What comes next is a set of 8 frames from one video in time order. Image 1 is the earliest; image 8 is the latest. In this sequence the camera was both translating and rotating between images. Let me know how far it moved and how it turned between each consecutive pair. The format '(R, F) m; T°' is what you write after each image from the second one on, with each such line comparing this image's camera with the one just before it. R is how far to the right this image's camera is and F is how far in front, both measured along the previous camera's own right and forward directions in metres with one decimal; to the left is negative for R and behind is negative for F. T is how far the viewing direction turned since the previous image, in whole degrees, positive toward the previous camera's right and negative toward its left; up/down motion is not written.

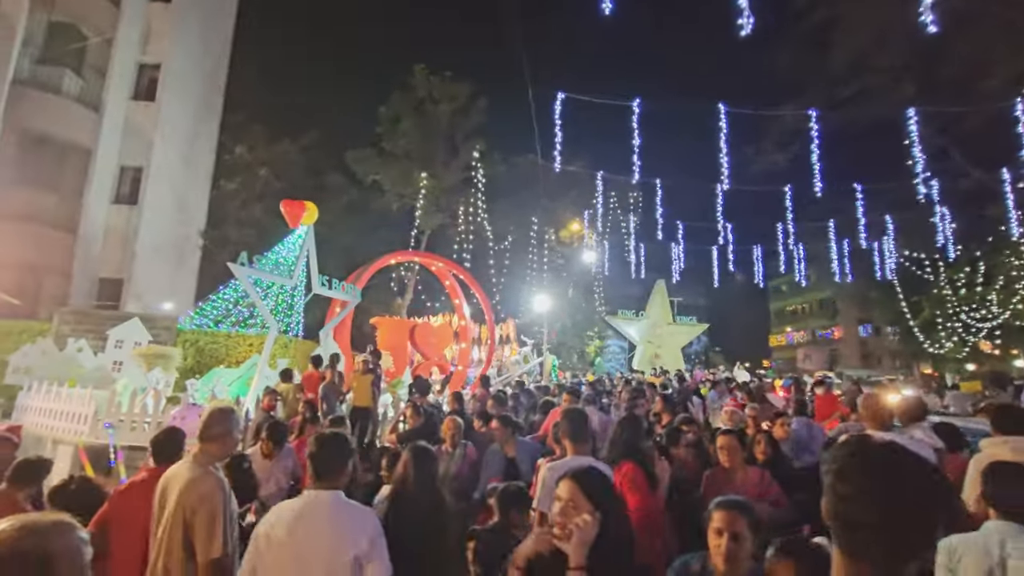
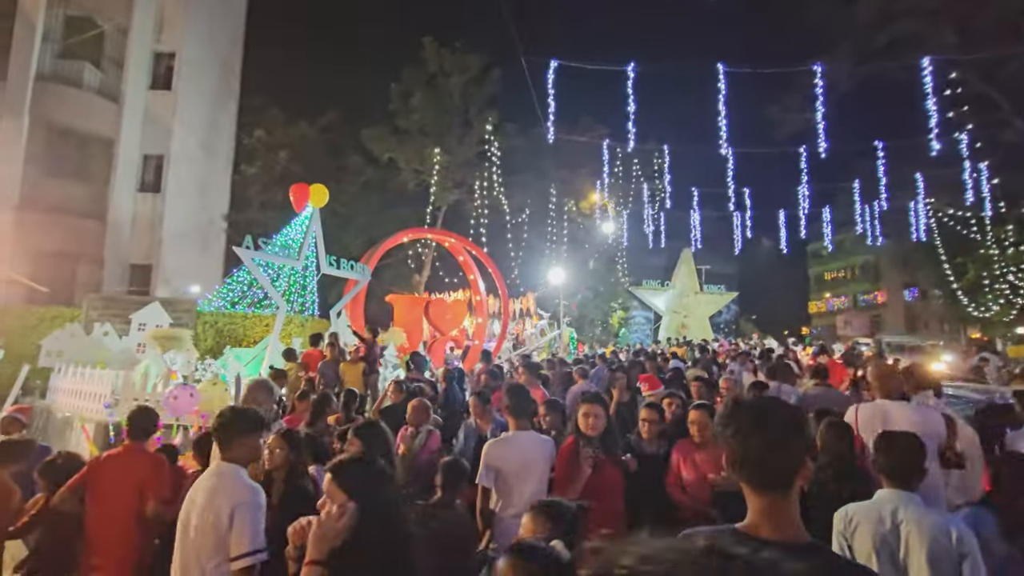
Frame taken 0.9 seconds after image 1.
(+0.7, 0.0) m; -4°
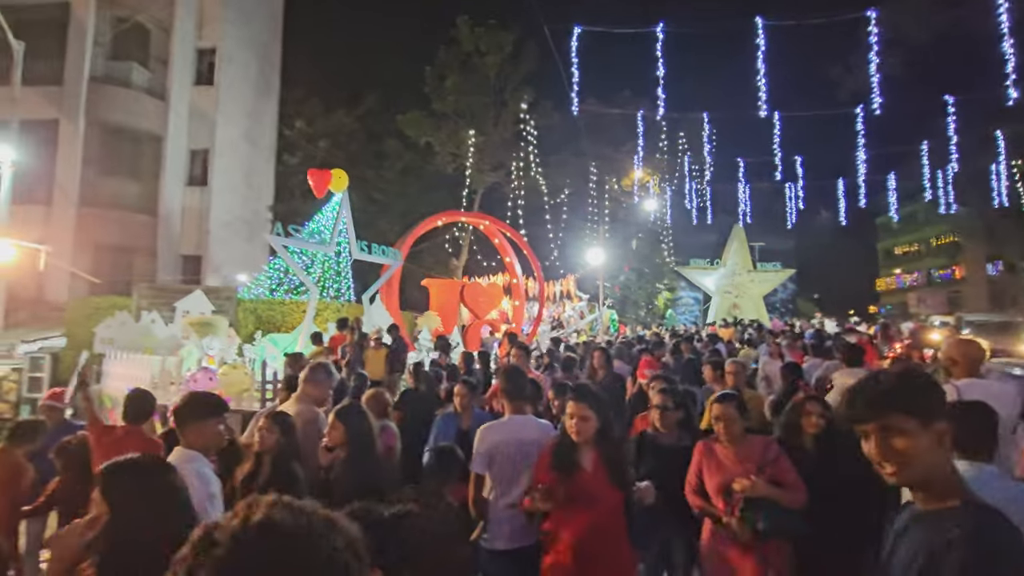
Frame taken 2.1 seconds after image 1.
(+0.4, +0.3) m; -5°
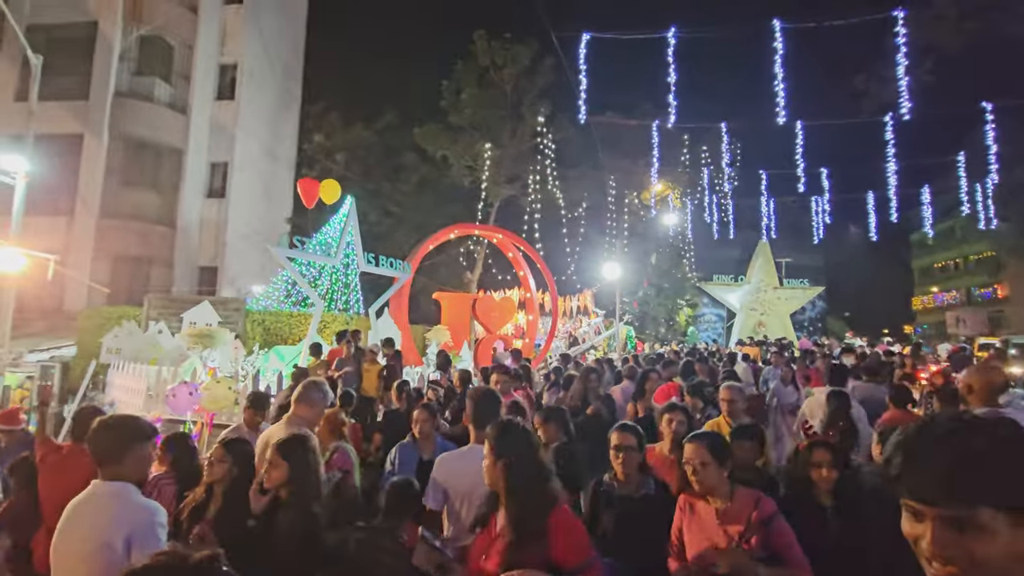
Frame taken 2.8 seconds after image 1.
(+0.4, +0.4) m; -3°
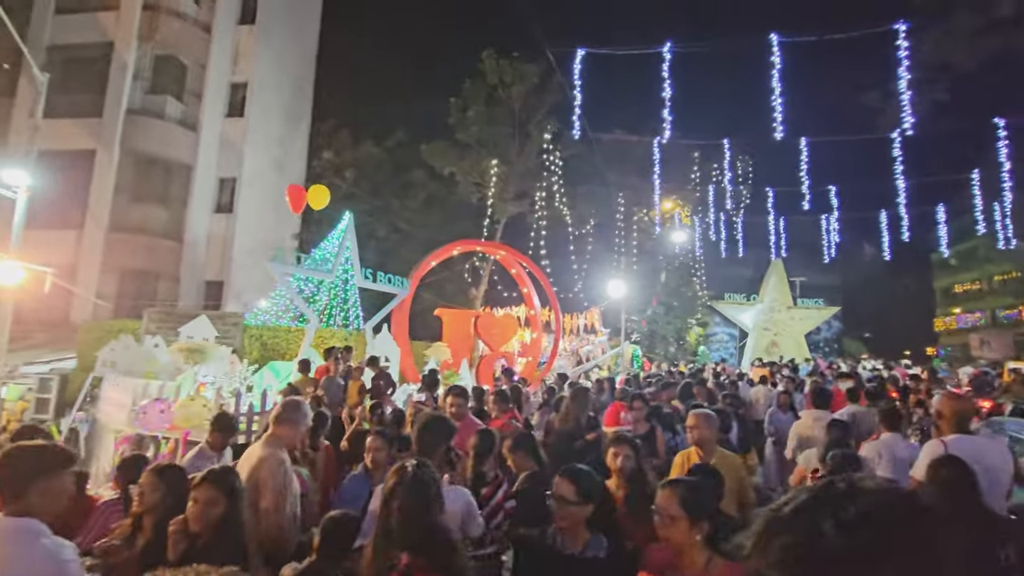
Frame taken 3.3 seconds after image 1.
(+0.4, +0.2) m; -2°
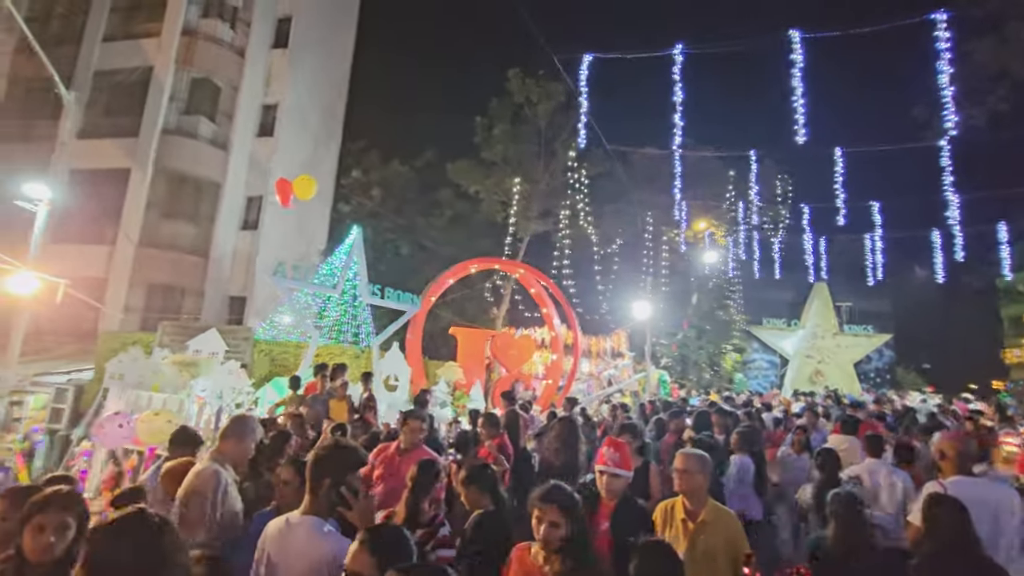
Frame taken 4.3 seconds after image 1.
(+0.7, +0.6) m; -4°
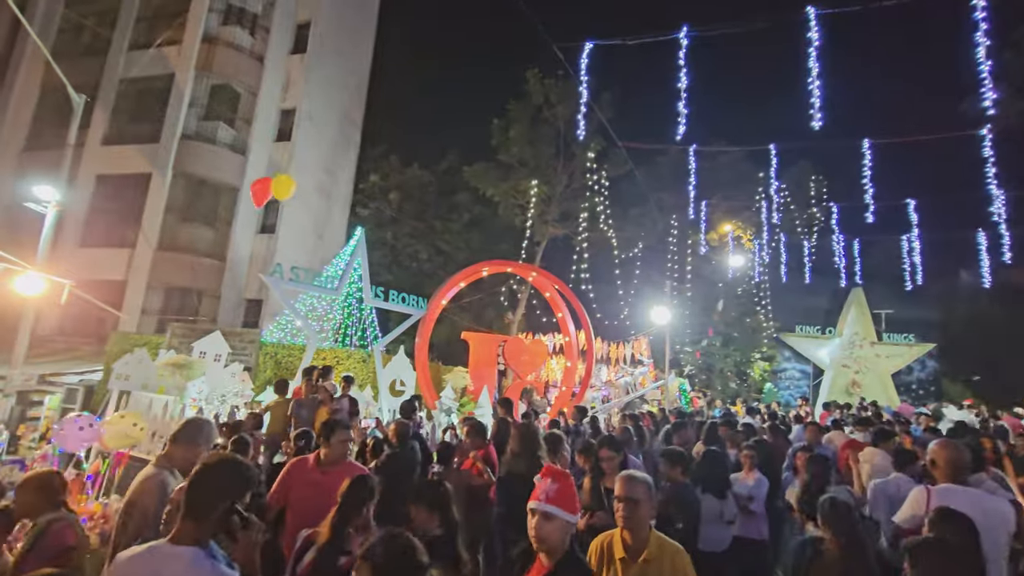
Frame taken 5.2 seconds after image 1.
(+0.5, +0.5) m; -3°
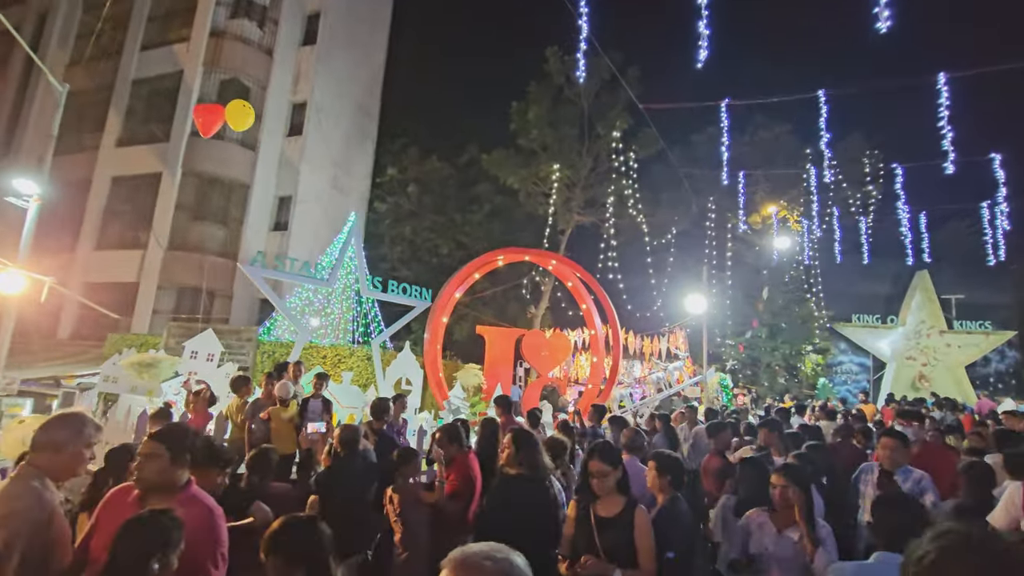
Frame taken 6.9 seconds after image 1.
(+0.6, +1.3) m; -4°
